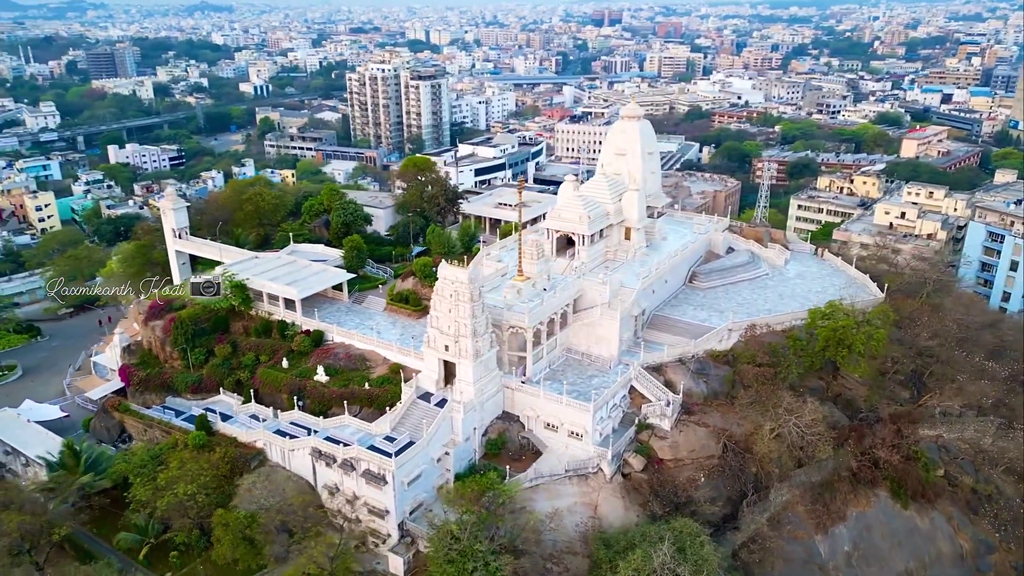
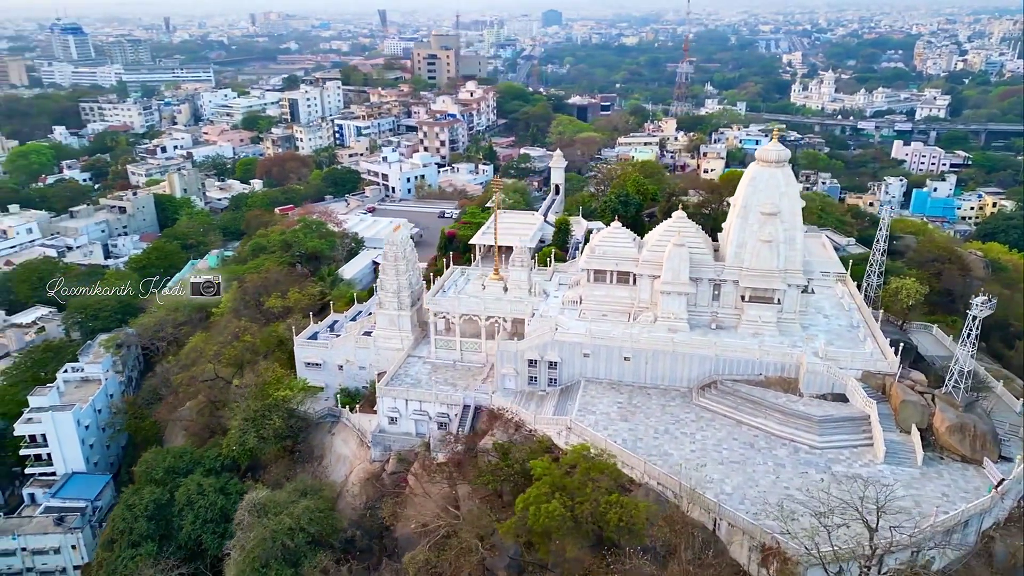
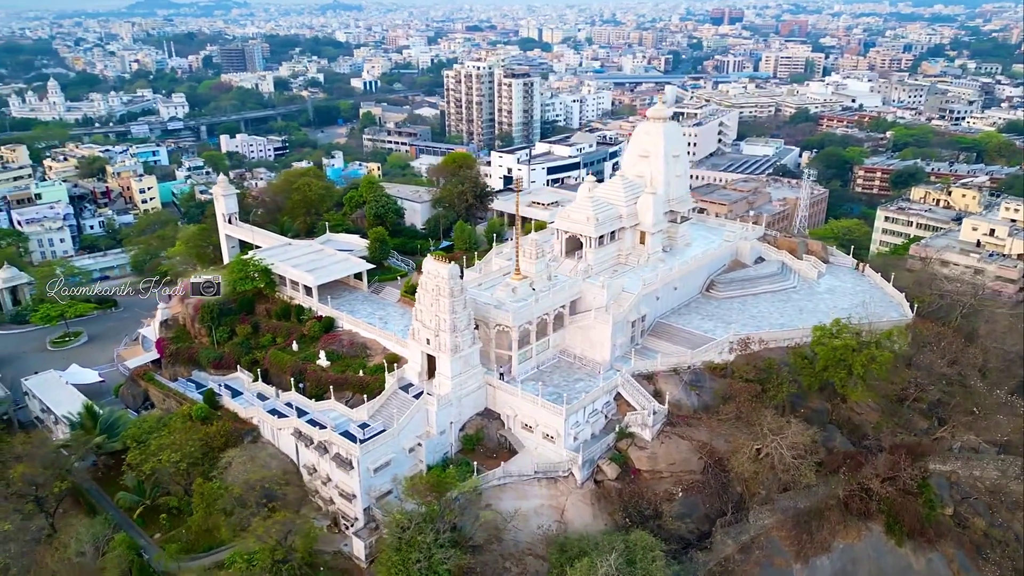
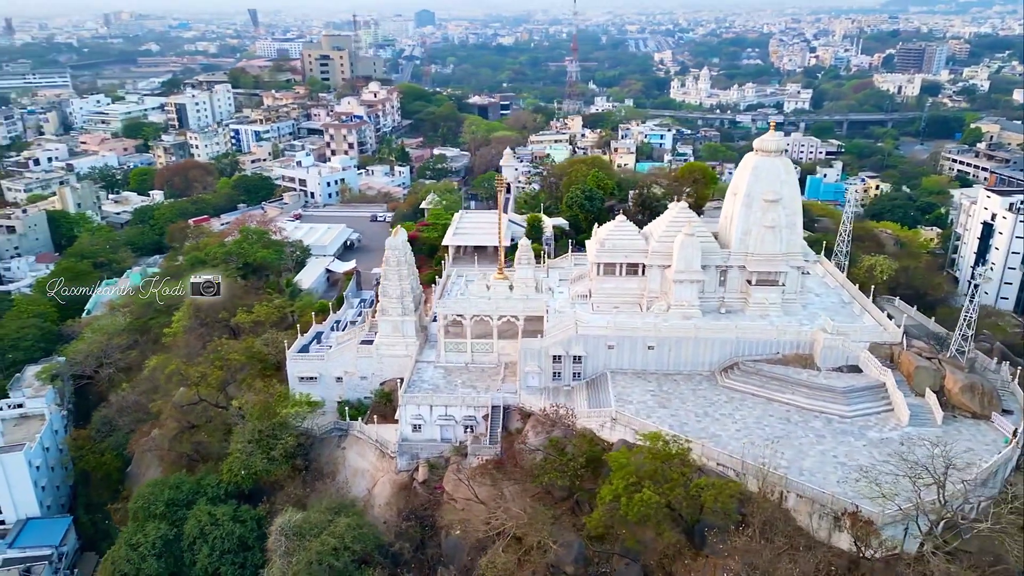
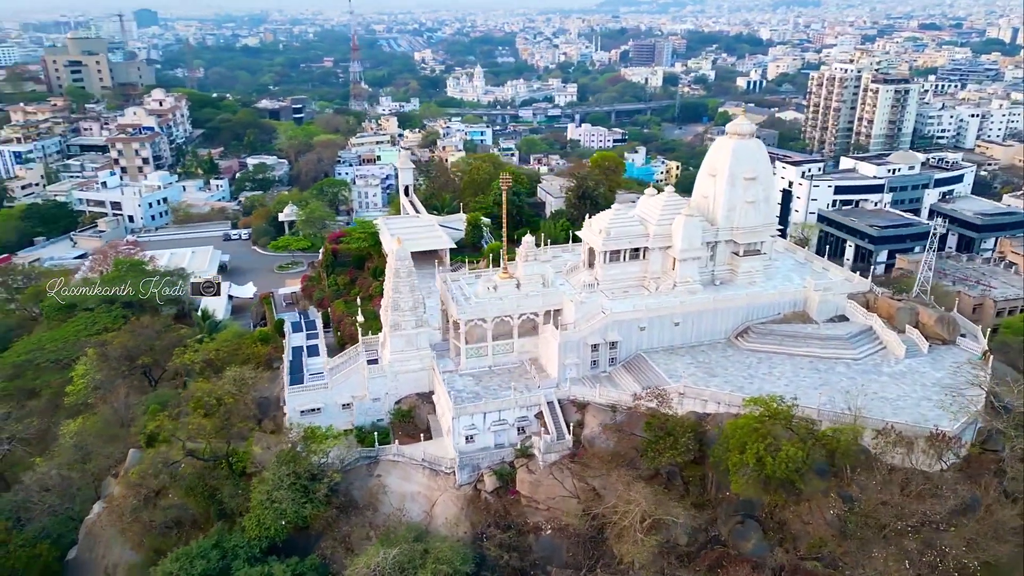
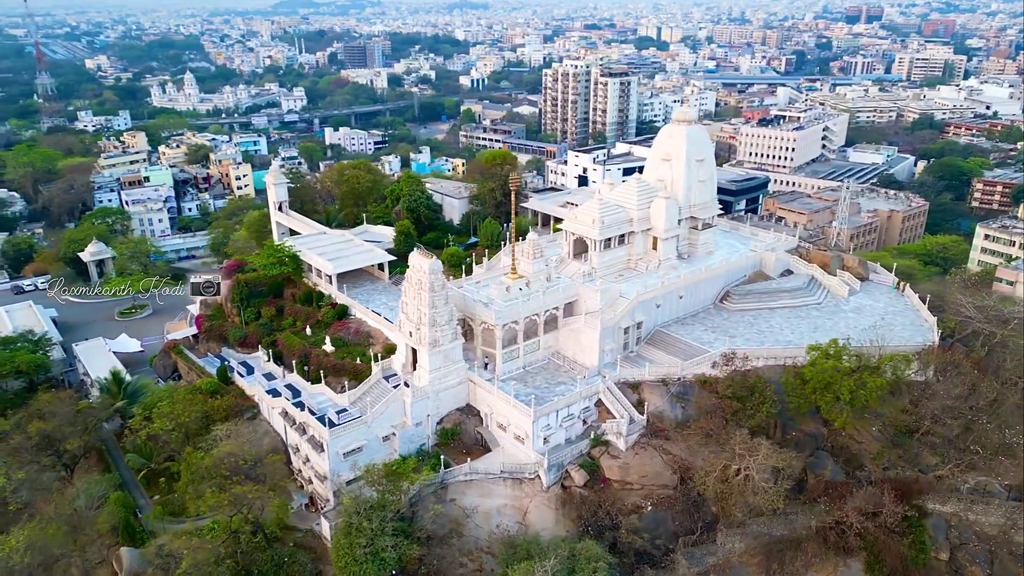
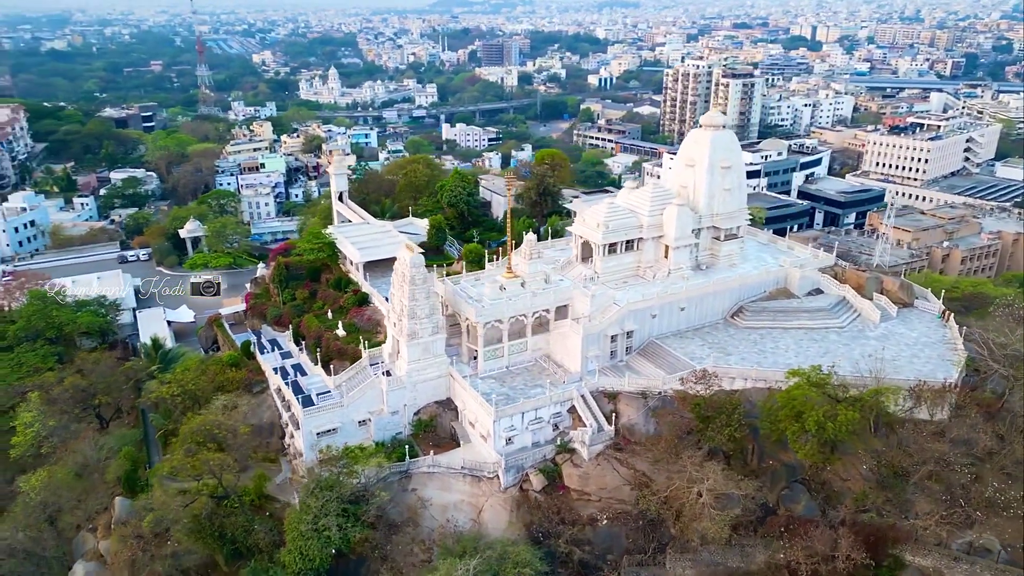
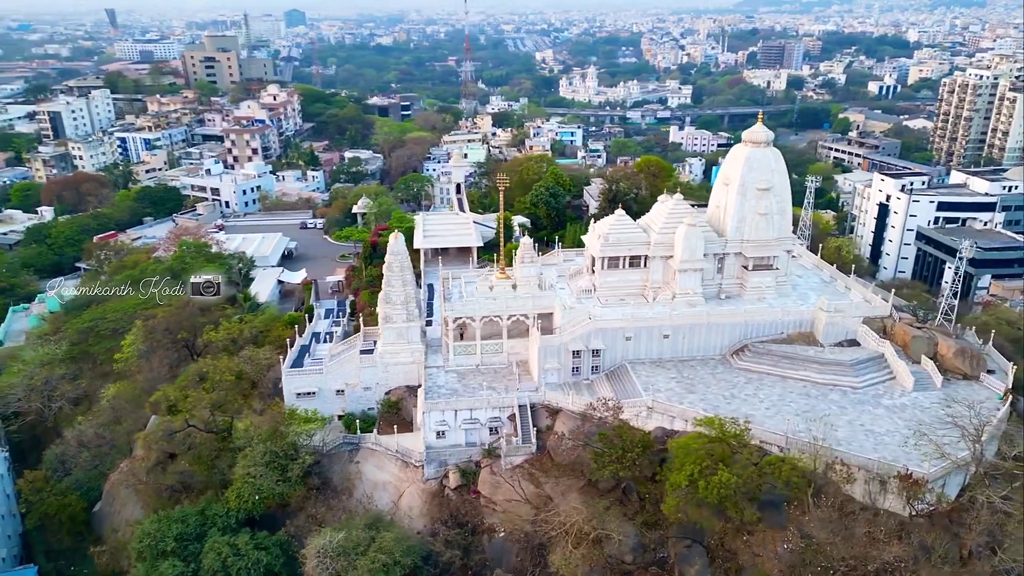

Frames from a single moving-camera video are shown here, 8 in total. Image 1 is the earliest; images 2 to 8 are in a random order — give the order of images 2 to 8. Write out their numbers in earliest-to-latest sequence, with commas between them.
3, 6, 7, 5, 8, 4, 2
